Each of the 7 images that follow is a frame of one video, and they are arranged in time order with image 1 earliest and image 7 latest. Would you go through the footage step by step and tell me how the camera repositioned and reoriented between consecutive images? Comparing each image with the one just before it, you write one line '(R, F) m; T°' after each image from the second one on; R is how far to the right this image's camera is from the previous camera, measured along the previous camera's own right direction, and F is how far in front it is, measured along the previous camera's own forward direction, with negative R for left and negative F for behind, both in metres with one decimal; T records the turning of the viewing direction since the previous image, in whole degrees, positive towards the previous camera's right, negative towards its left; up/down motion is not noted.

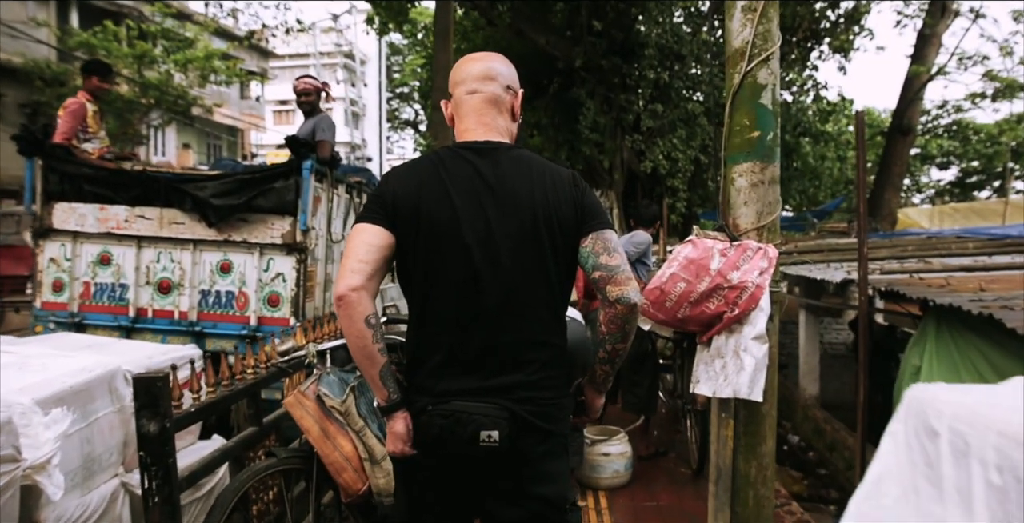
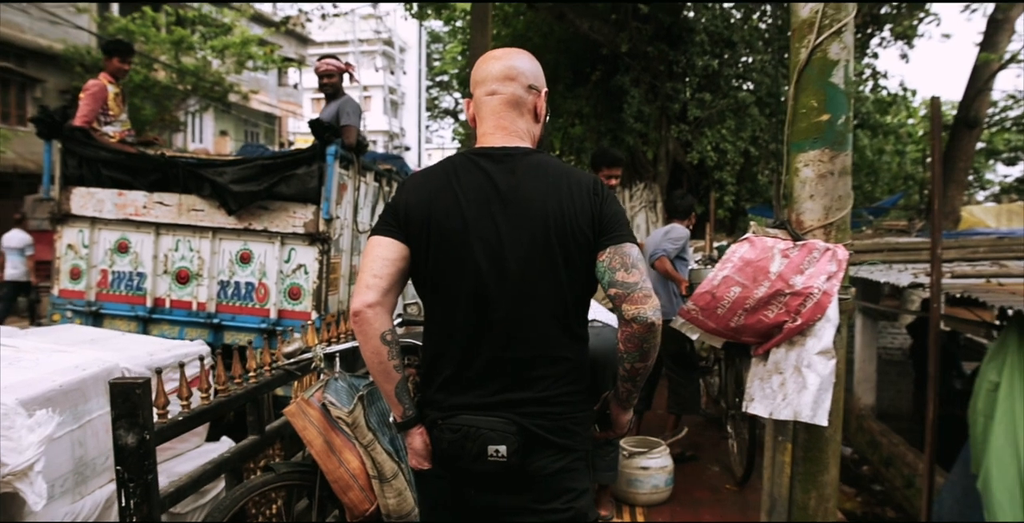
(0.0, +0.4) m; -3°
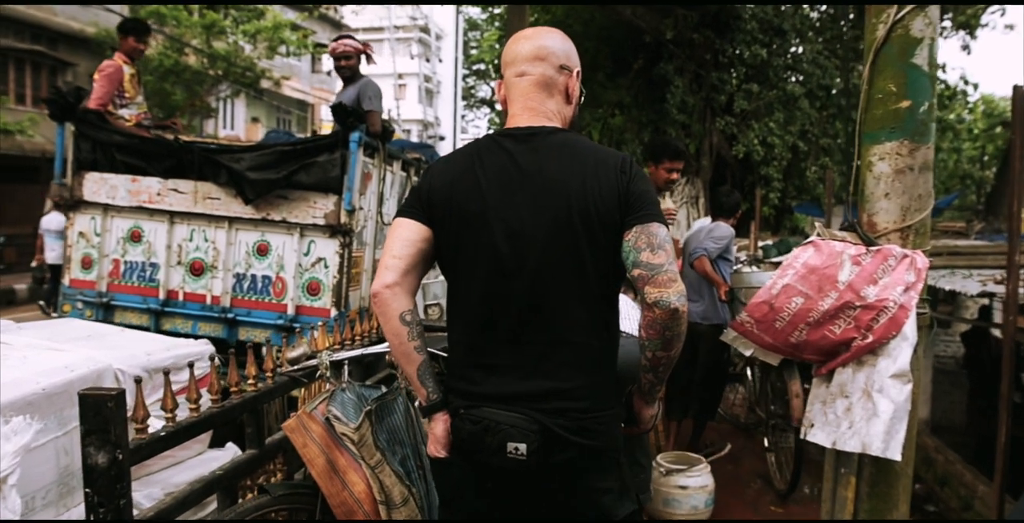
(0.0, +0.3) m; -2°
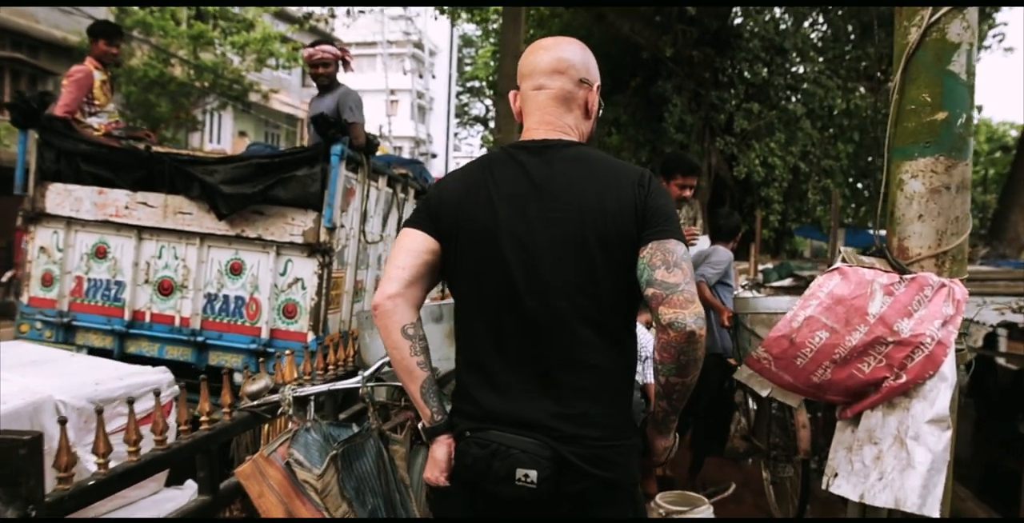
(0.0, +0.3) m; 0°
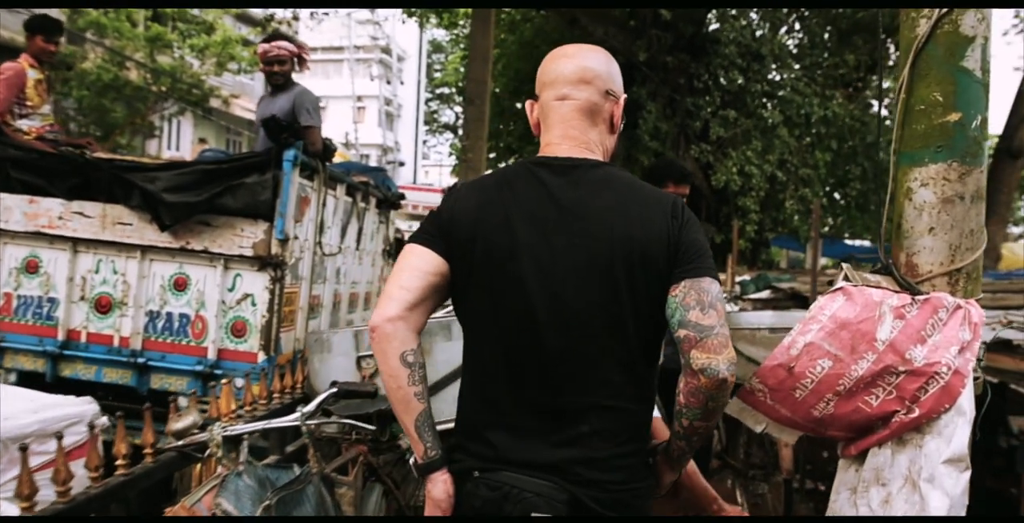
(0.0, +0.3) m; +2°
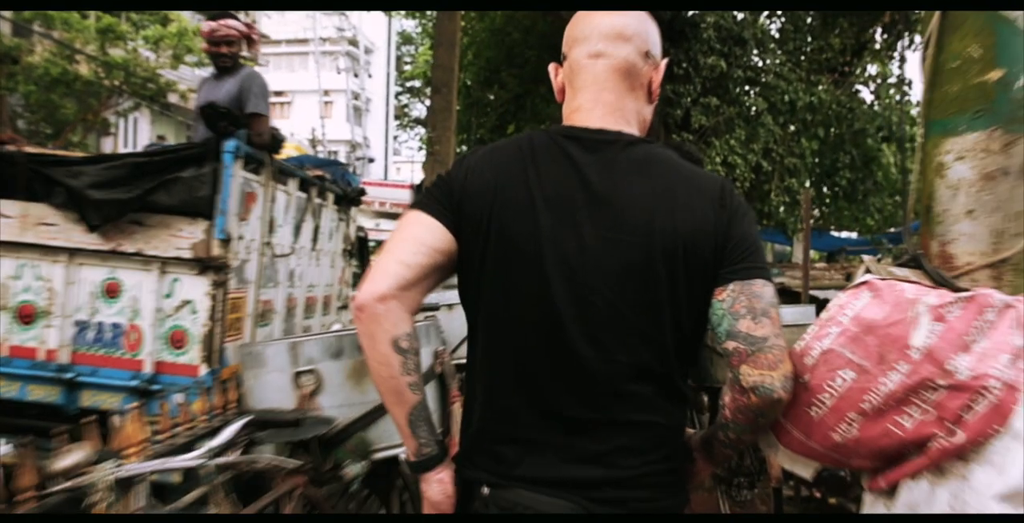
(+0.1, +0.4) m; +1°
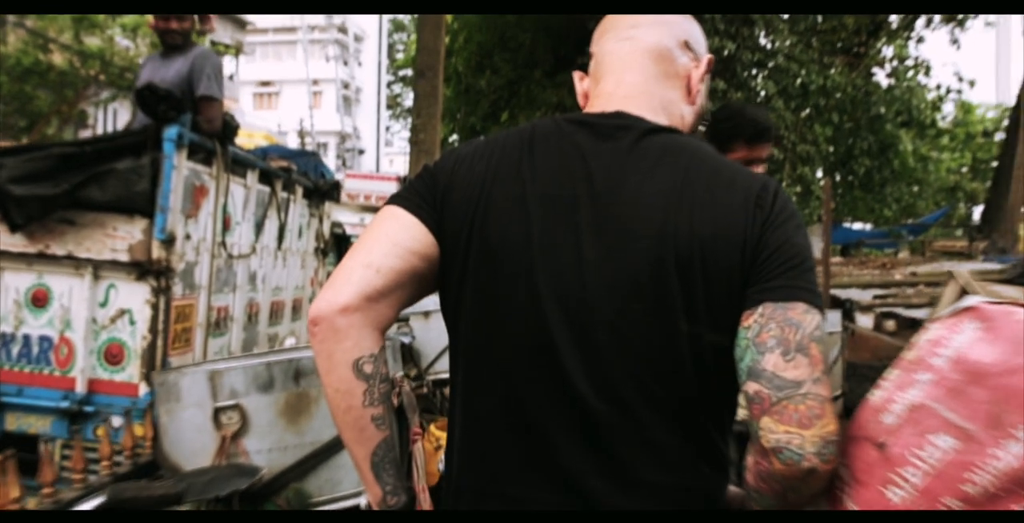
(+0.1, +0.5) m; 0°
